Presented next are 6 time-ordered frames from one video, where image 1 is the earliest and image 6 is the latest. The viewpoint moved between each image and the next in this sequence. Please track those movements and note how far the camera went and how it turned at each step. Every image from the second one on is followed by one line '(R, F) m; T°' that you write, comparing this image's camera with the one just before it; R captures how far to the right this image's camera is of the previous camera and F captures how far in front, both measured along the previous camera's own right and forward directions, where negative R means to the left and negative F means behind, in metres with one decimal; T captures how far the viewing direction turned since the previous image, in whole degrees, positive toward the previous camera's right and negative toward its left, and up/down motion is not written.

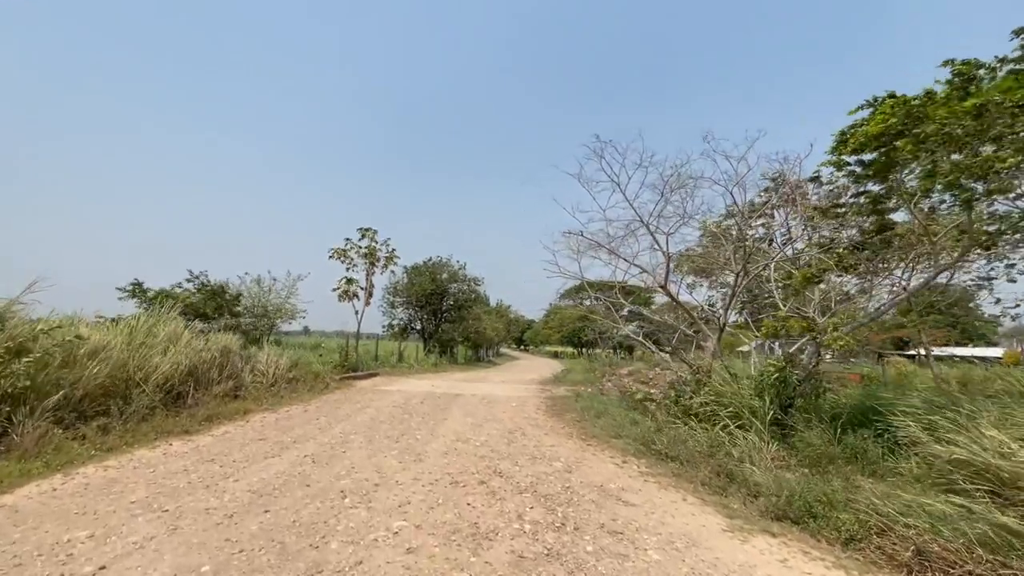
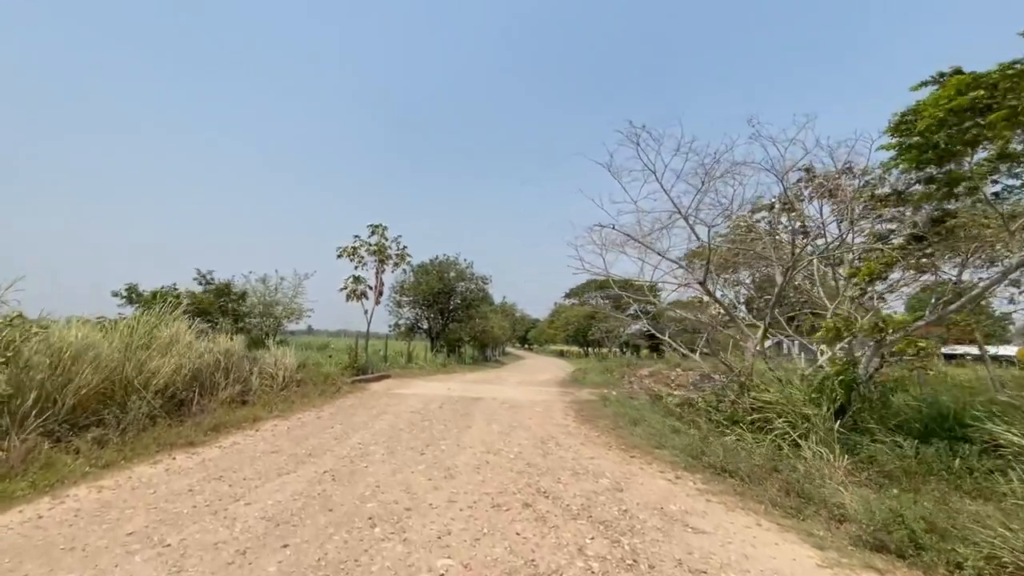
(-0.3, +0.6) m; 0°
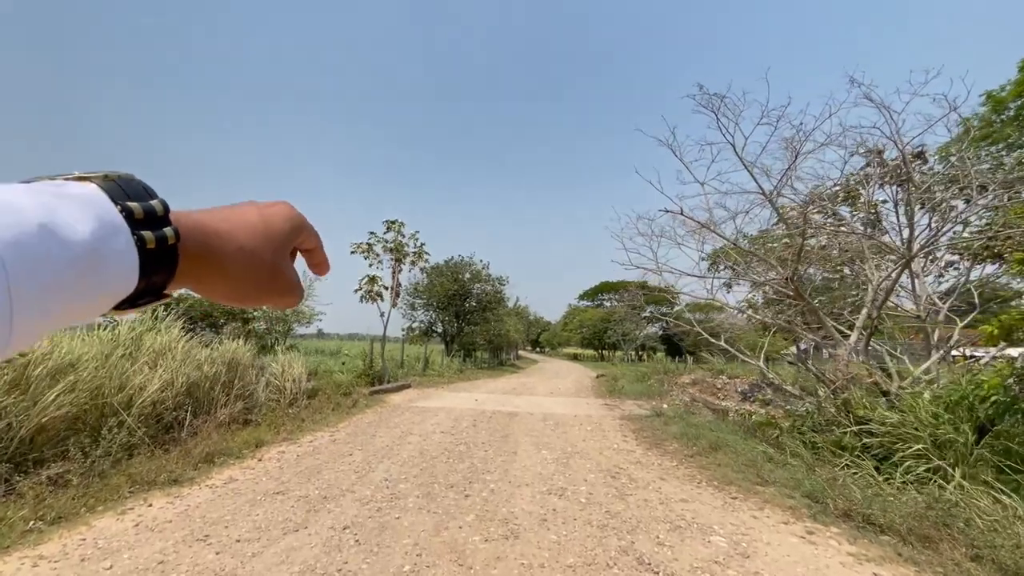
(-0.5, +1.3) m; -1°
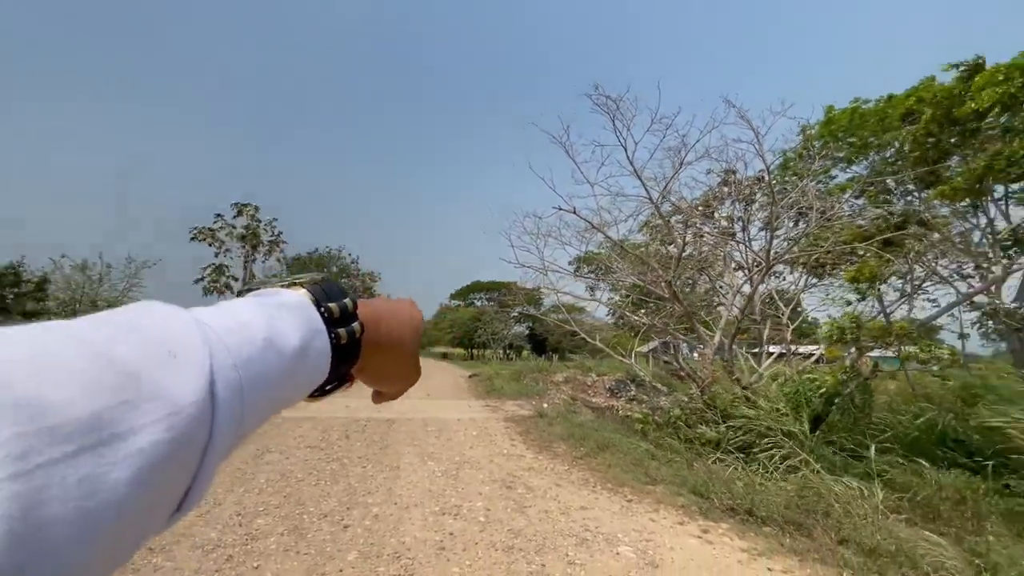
(-0.2, +0.4) m; +13°
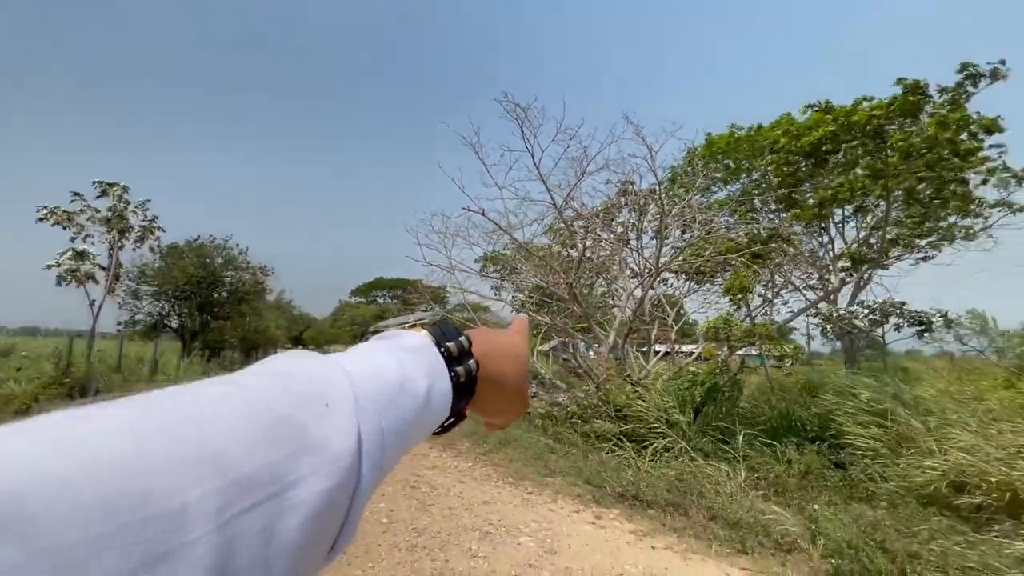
(0.0, -0.2) m; +10°
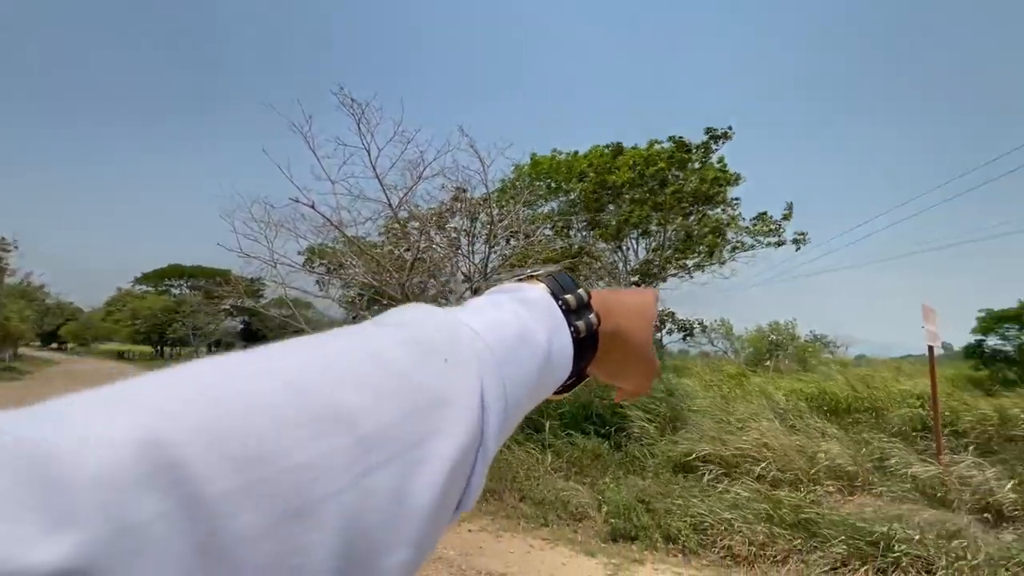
(0.0, -0.3) m; +17°
